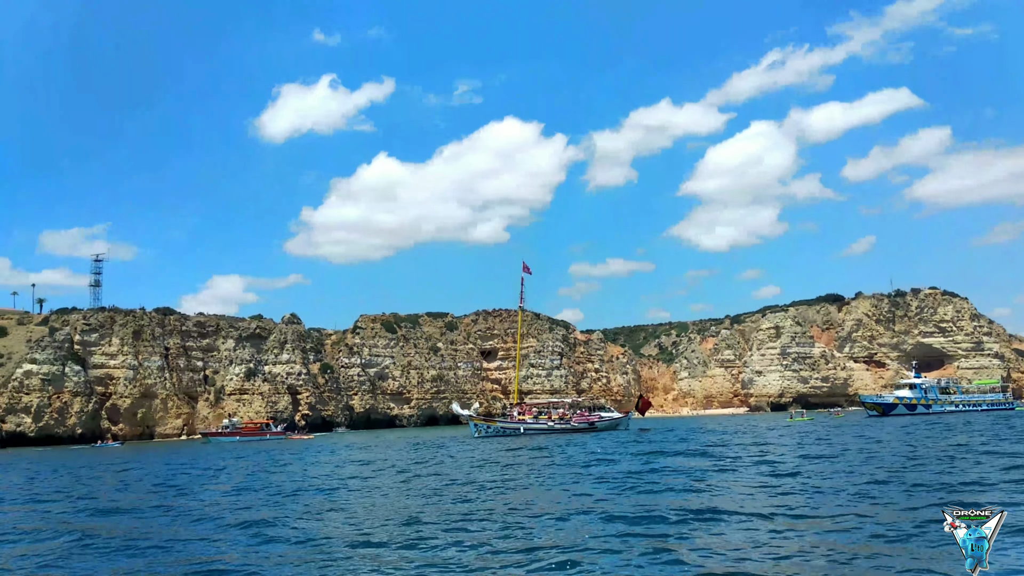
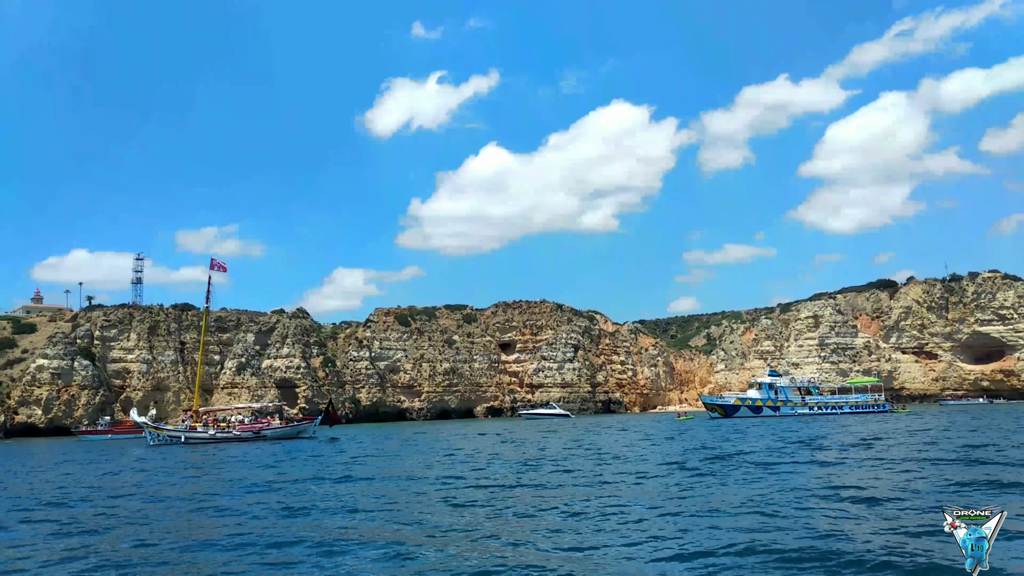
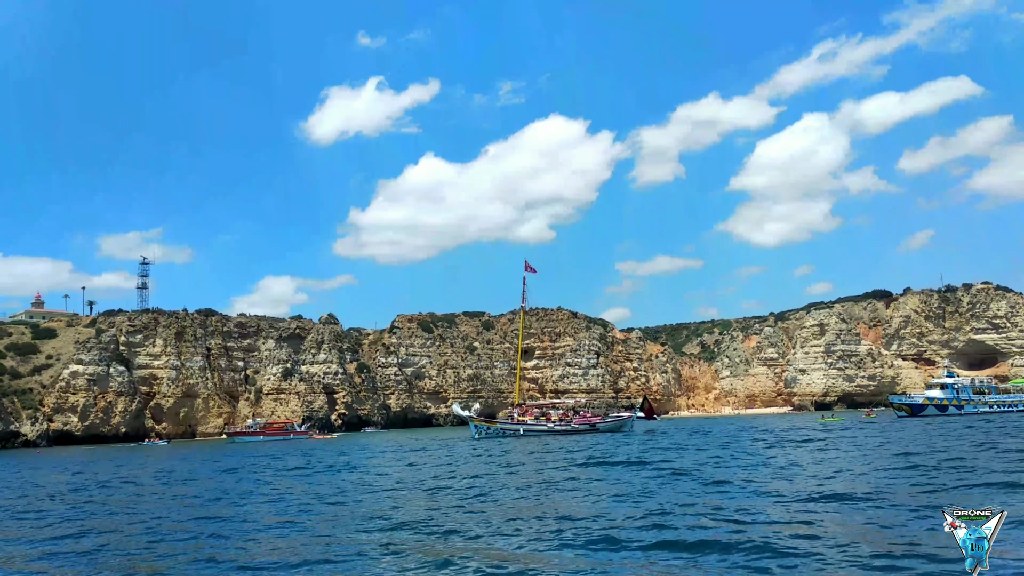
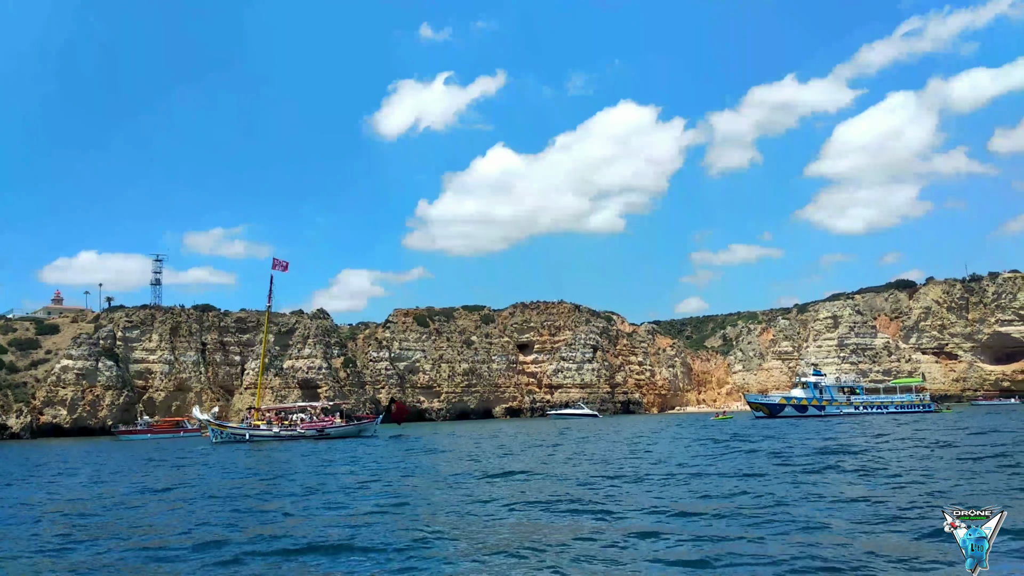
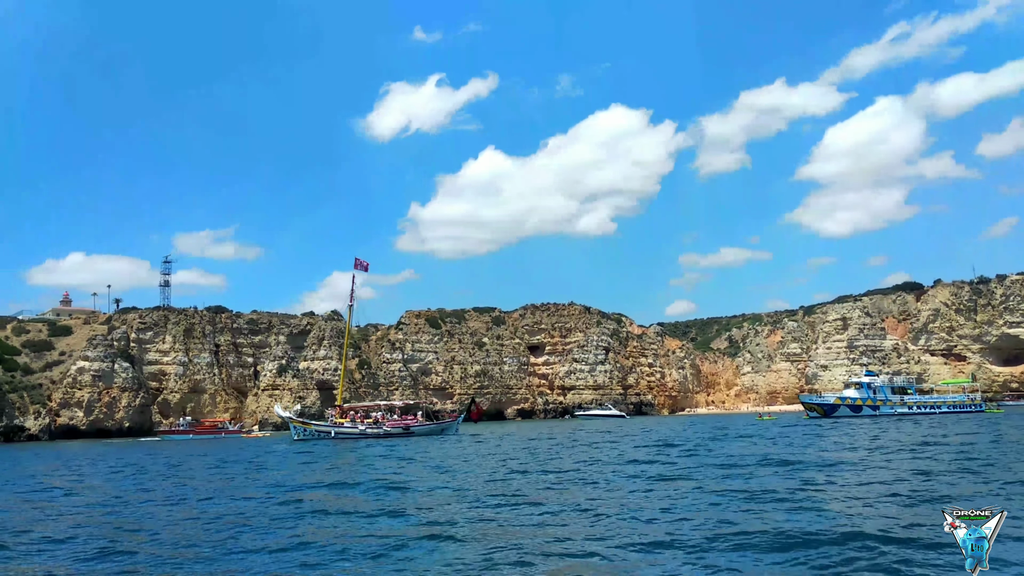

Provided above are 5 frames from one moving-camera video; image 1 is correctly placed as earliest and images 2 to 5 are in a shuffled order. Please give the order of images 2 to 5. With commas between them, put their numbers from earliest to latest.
3, 5, 4, 2
